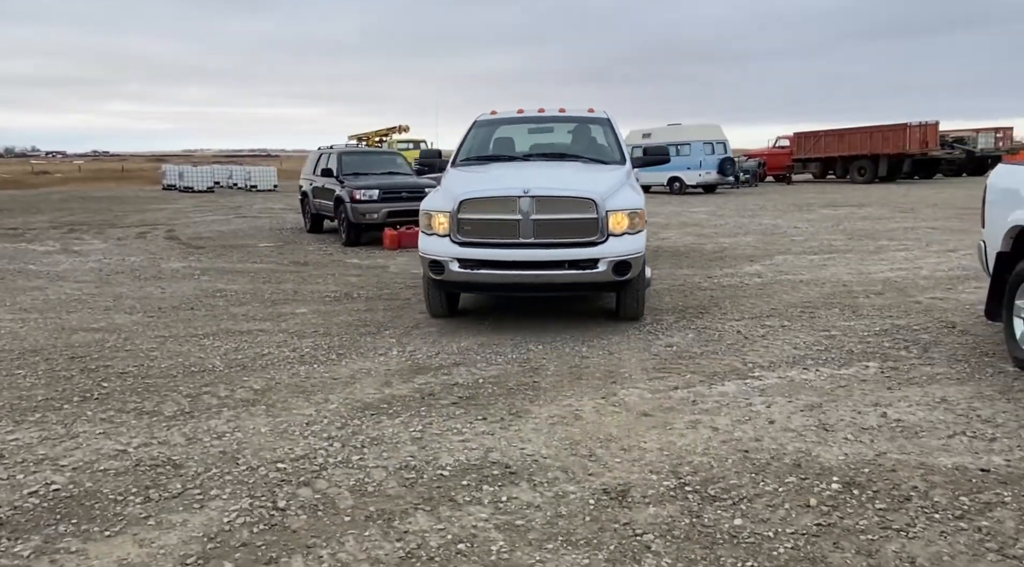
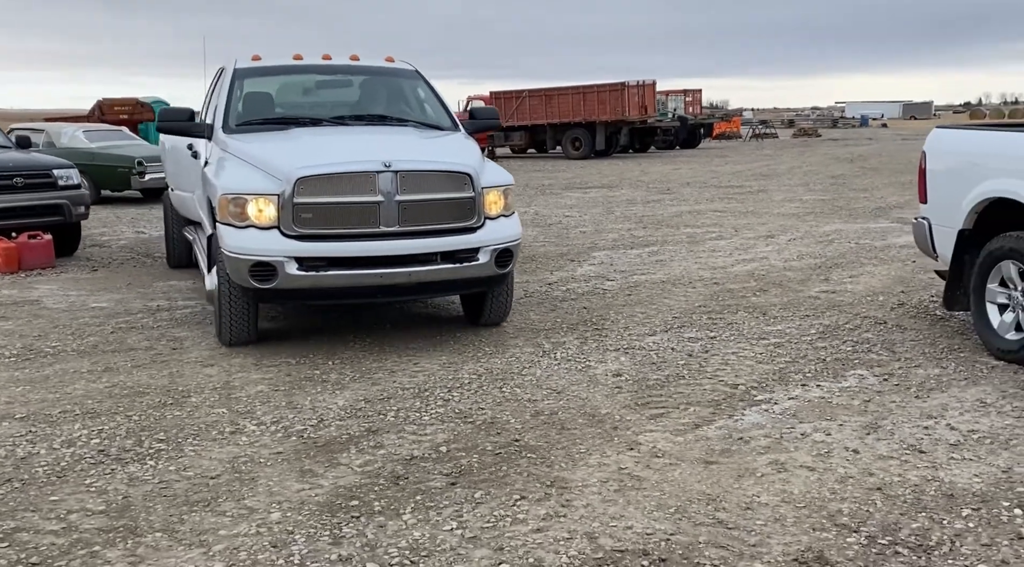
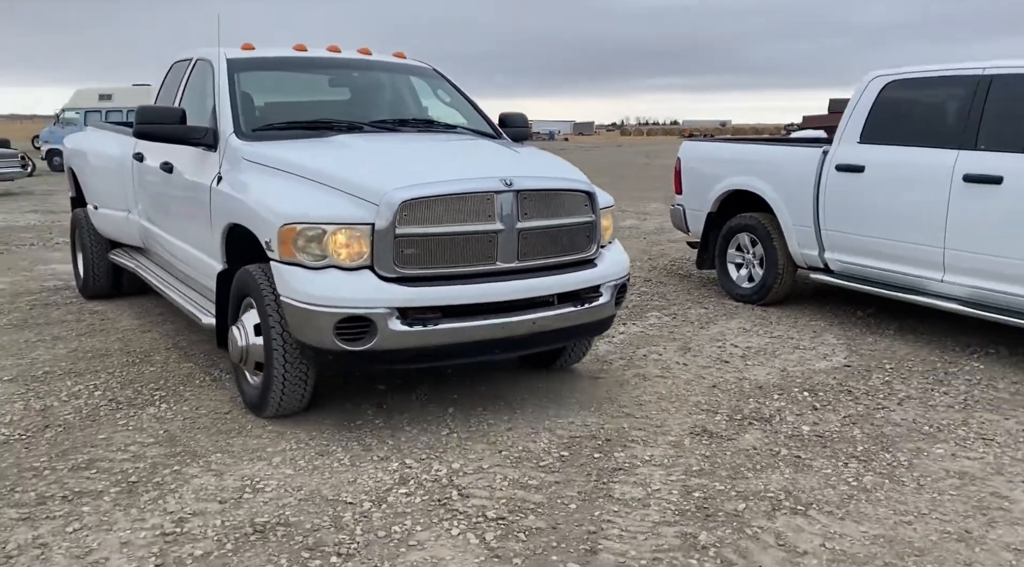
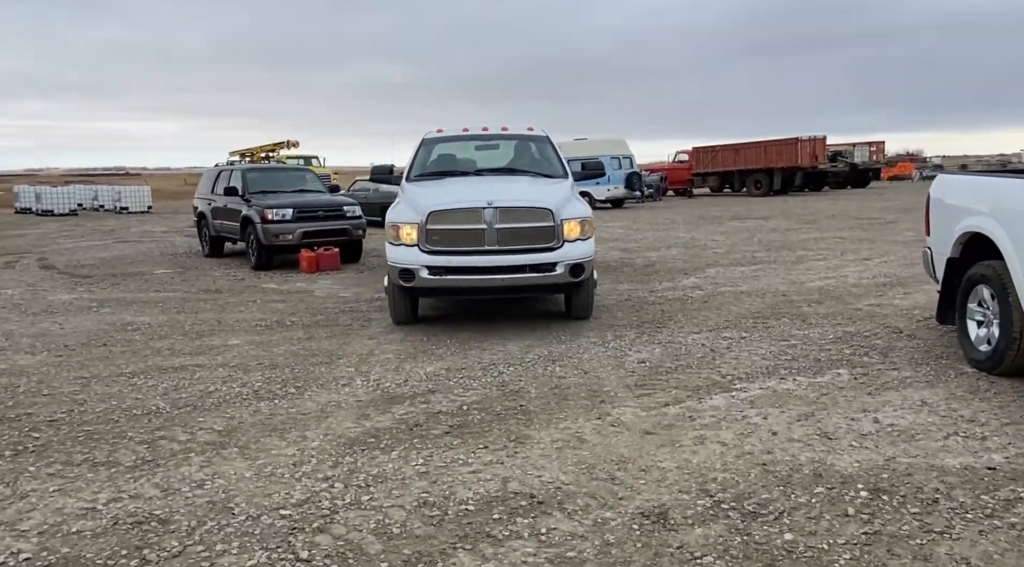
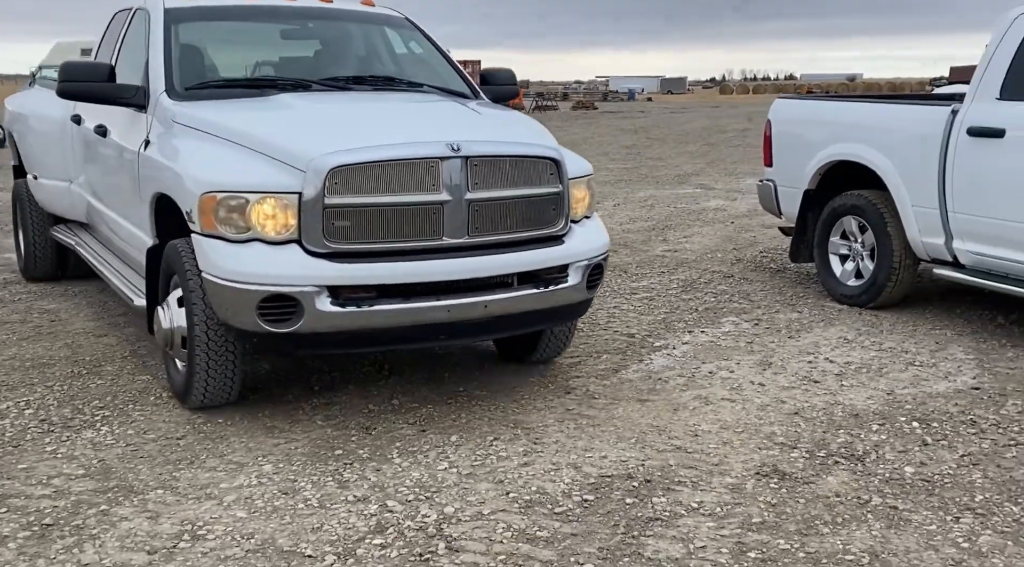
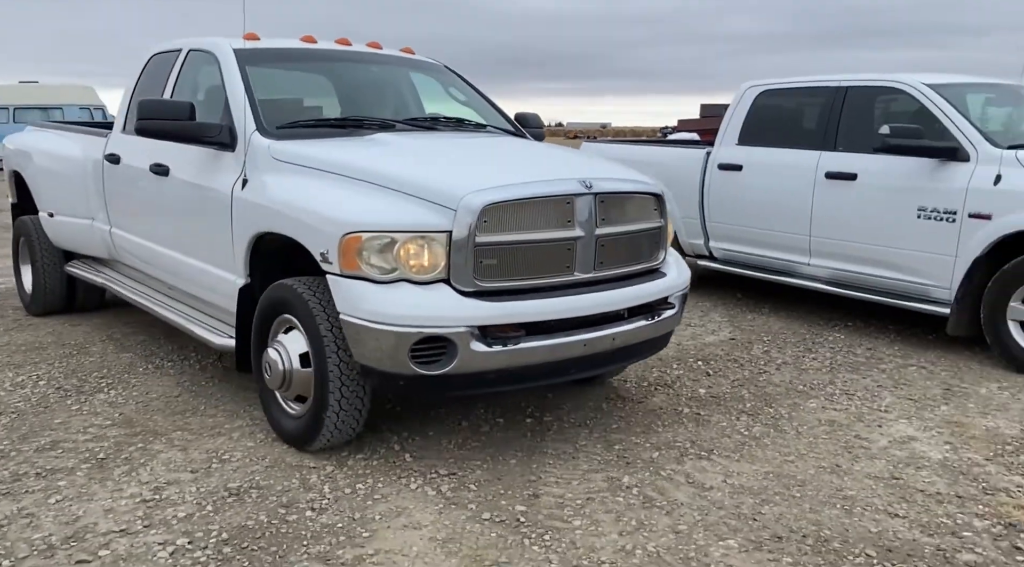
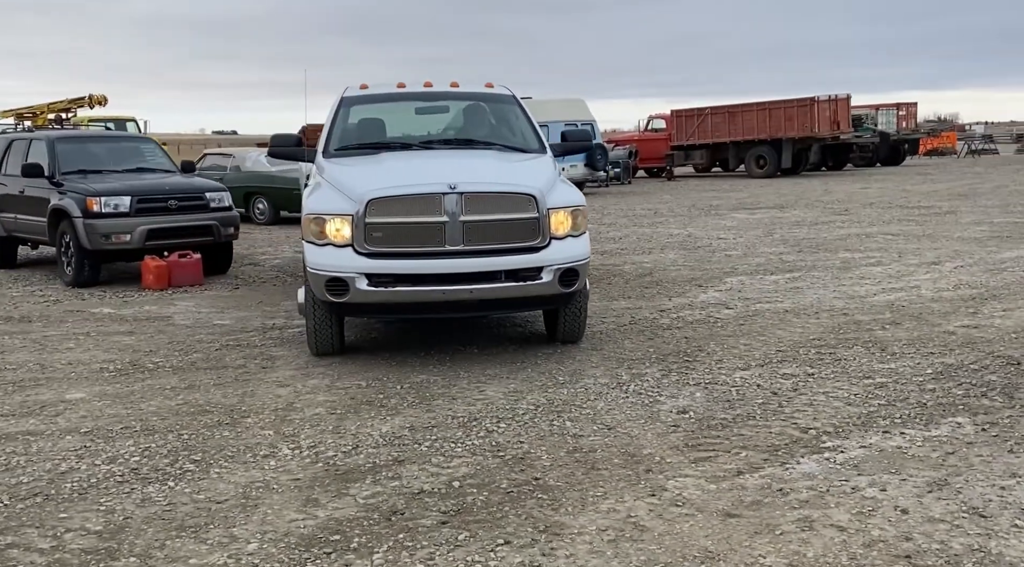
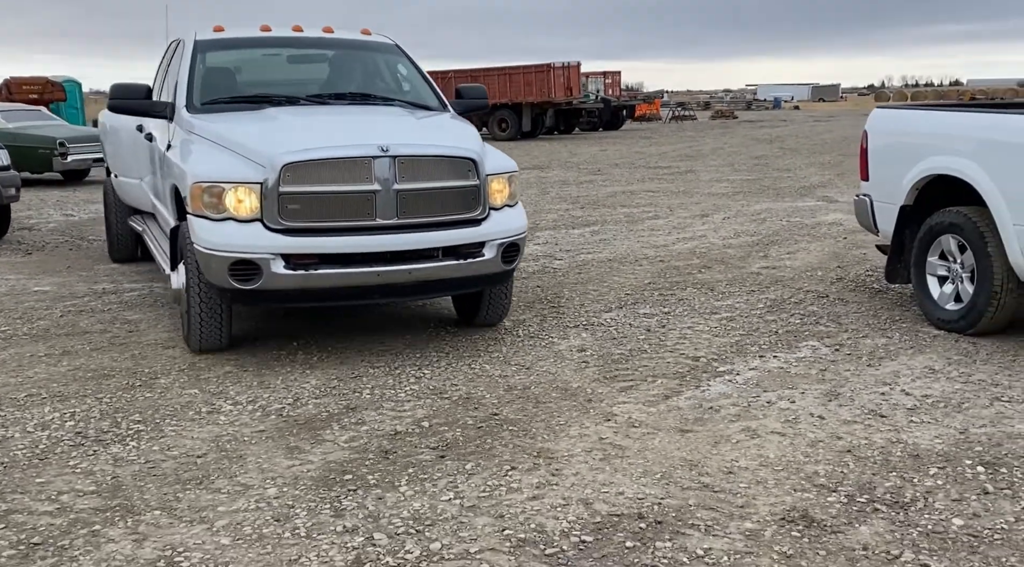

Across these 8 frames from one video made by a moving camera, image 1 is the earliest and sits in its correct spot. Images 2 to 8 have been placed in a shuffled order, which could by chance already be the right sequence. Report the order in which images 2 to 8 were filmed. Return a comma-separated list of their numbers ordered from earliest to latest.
4, 7, 2, 8, 5, 3, 6
